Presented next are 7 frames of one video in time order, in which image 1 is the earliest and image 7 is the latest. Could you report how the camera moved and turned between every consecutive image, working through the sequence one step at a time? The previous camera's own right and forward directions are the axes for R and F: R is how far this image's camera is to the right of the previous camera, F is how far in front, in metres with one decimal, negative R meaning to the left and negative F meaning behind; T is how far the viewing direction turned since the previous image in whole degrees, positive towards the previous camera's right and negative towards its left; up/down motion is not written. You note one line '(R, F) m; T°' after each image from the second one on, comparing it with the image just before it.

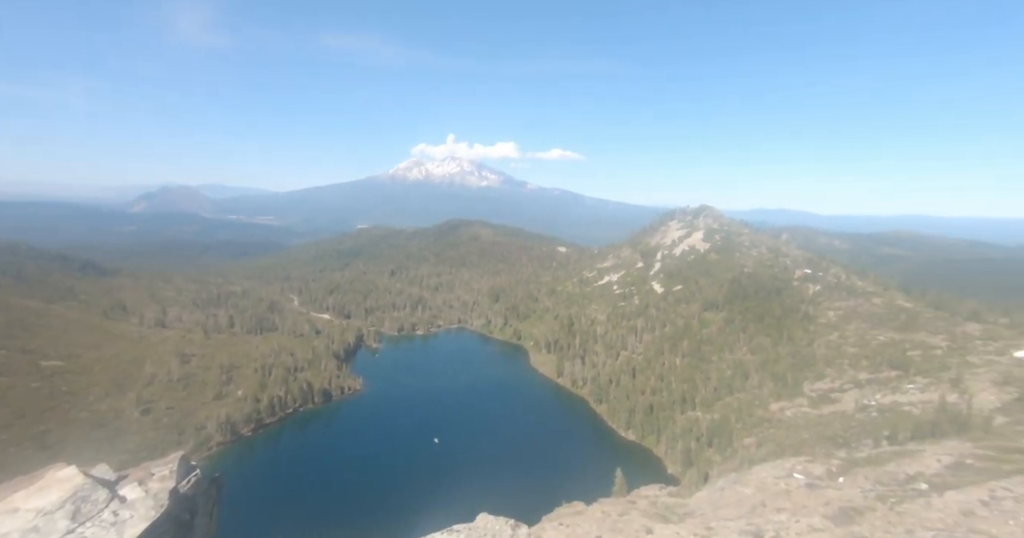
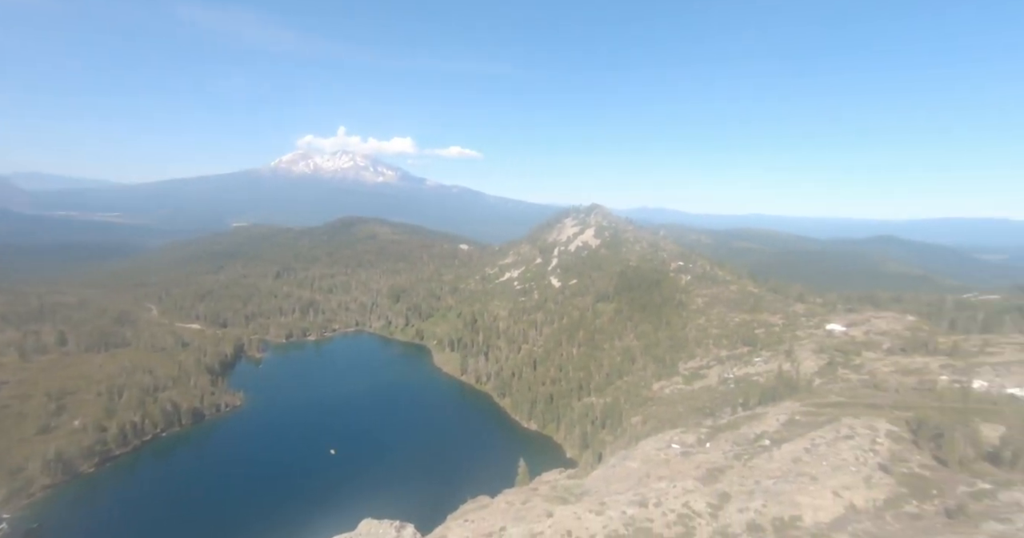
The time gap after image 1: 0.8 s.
(+1.0, -8.9) m; +11°
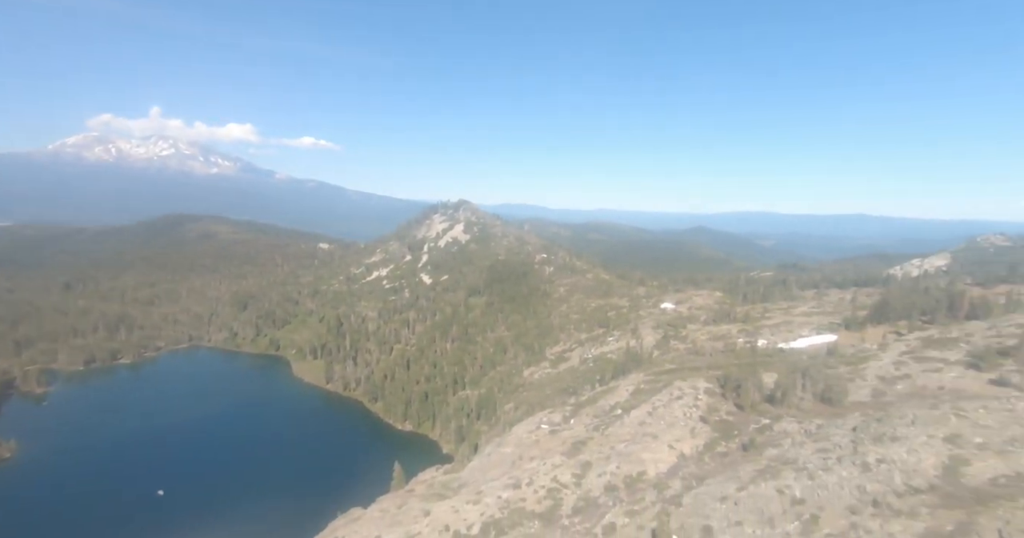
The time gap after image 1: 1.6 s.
(+0.8, -6.6) m; +15°
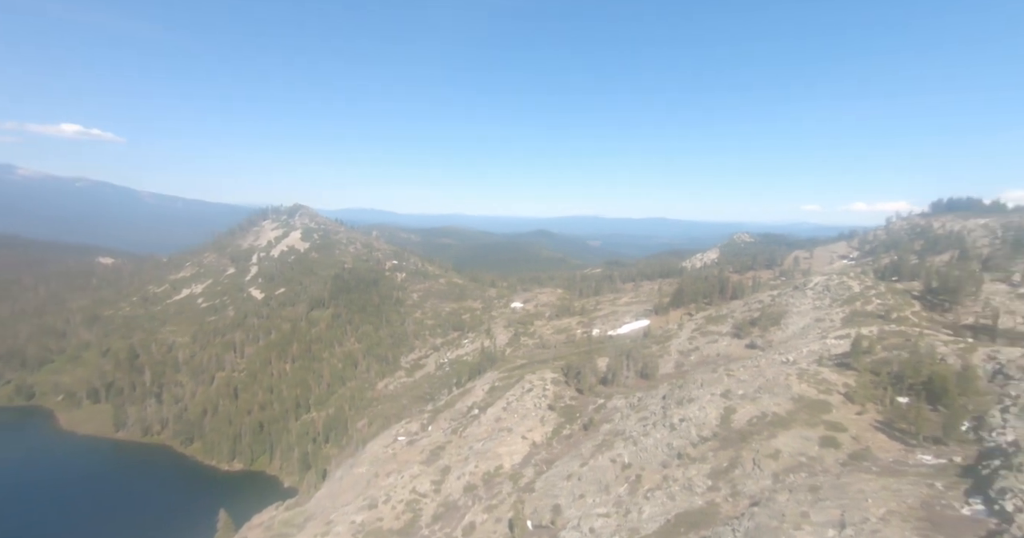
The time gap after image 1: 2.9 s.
(+0.5, -3.6) m; +16°
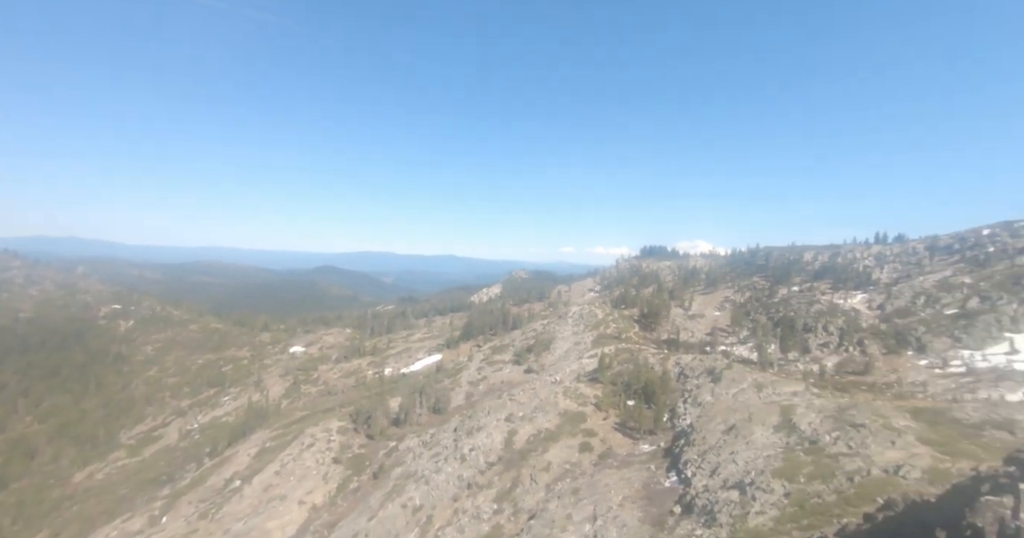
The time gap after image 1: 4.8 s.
(+0.4, -2.1) m; +23°
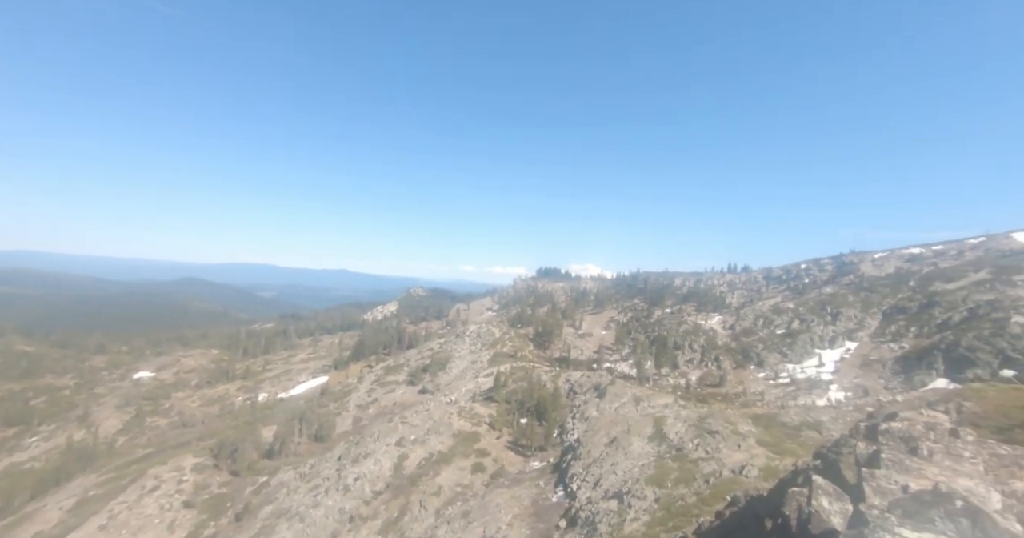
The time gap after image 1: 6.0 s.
(+0.2, -0.4) m; +11°
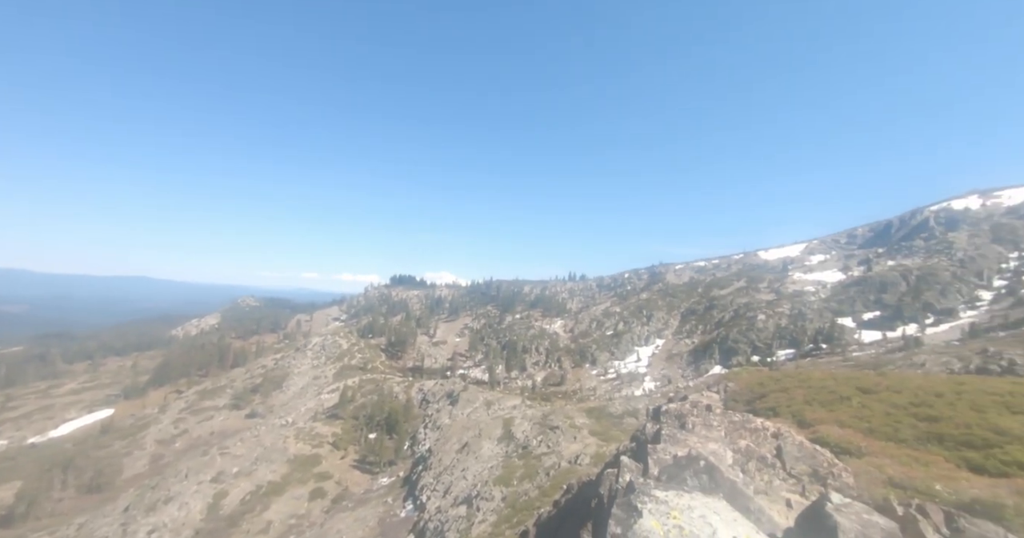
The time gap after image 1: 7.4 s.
(0.0, -0.4) m; +16°
